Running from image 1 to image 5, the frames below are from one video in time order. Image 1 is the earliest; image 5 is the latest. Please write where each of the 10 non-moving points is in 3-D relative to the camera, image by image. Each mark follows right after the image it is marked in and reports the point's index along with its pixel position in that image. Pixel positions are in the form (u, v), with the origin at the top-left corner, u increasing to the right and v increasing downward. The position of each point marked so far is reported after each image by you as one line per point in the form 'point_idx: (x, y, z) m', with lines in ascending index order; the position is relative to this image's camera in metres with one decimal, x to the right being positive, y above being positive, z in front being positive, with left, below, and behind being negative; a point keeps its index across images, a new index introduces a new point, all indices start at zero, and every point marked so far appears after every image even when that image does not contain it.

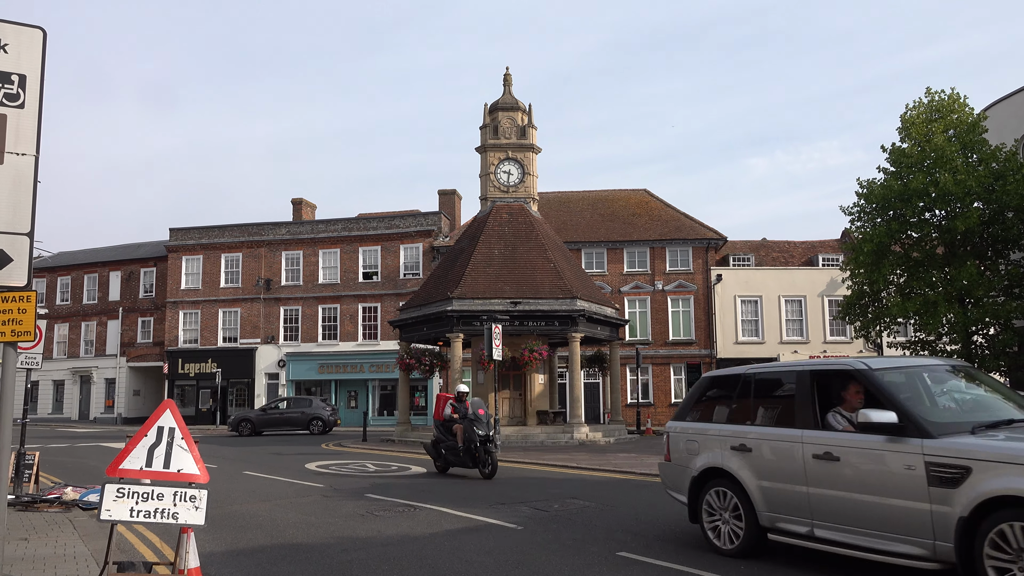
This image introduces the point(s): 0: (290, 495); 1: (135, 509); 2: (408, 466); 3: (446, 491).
0: (-4.1, -3.8, +14.9) m
1: (-3.6, -2.1, +7.8) m
2: (-2.5, -4.3, +19.5) m
3: (-1.1, -3.6, +14.5) m
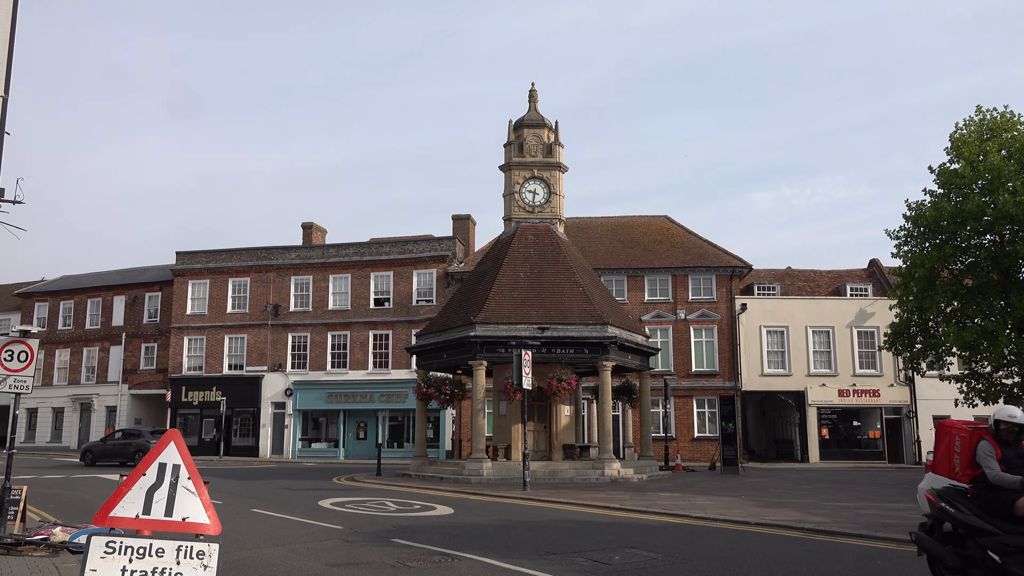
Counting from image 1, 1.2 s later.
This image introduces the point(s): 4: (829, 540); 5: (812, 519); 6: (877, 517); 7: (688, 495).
0: (-3.3, -4.1, +13.1) m
1: (-2.9, -2.1, +6.2) m
2: (-1.7, -4.7, +17.8) m
3: (-0.4, -3.9, +12.8) m
4: (+4.9, -3.9, +12.4) m
5: (+5.3, -4.1, +14.2) m
6: (+6.7, -4.2, +14.9) m
7: (+4.3, -5.0, +19.7) m
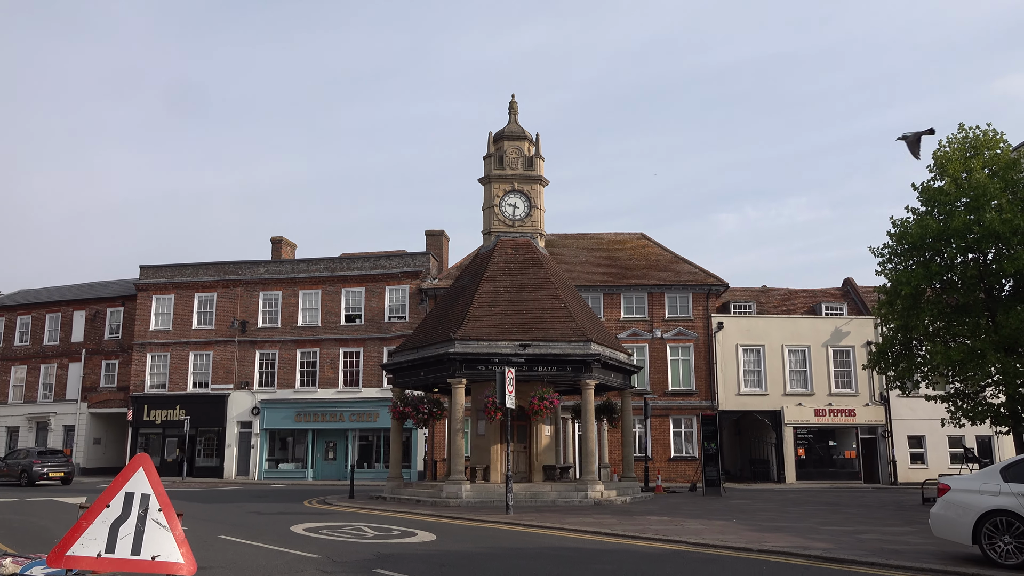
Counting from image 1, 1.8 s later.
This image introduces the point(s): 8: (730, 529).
0: (-3.5, -4.2, +12.2) m
1: (-2.8, -2.1, +5.3) m
2: (-2.0, -5.0, +16.8) m
3: (-0.5, -4.1, +11.9) m
4: (+4.7, -4.1, +11.7) m
5: (+5.1, -4.3, +13.6) m
6: (+6.5, -4.5, +14.4) m
7: (+3.9, -5.4, +19.0) m
8: (+4.4, -4.9, +16.5) m
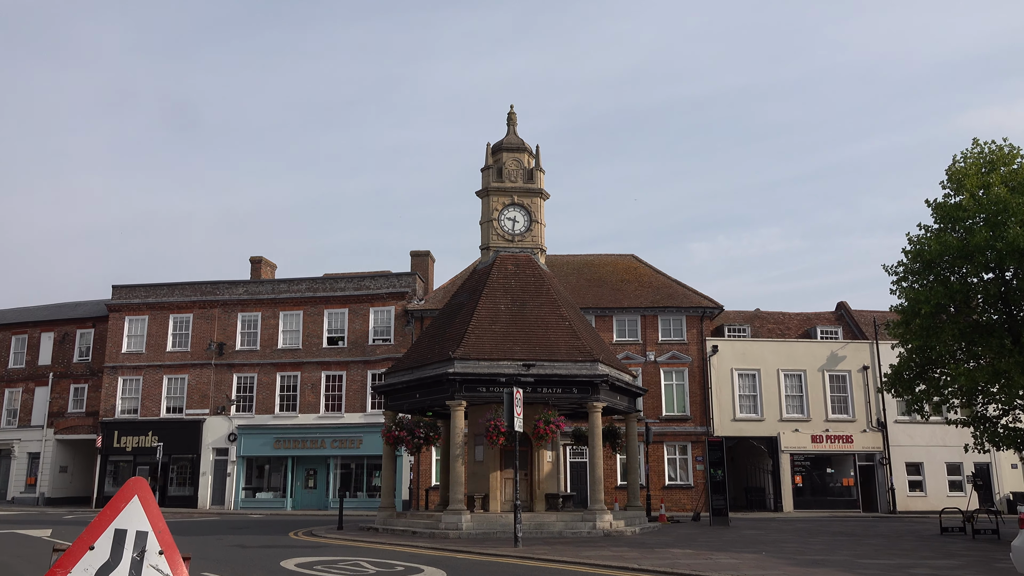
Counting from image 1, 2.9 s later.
0: (-3.1, -4.3, +10.6) m
1: (-2.1, -2.0, +3.8) m
2: (-1.7, -5.2, +15.3) m
3: (-0.1, -4.1, +10.4) m
4: (+5.2, -4.1, +10.4) m
5: (+5.5, -4.4, +12.3) m
6: (+6.9, -4.7, +13.1) m
7: (+4.1, -5.7, +17.6) m
8: (+4.7, -5.1, +15.1) m
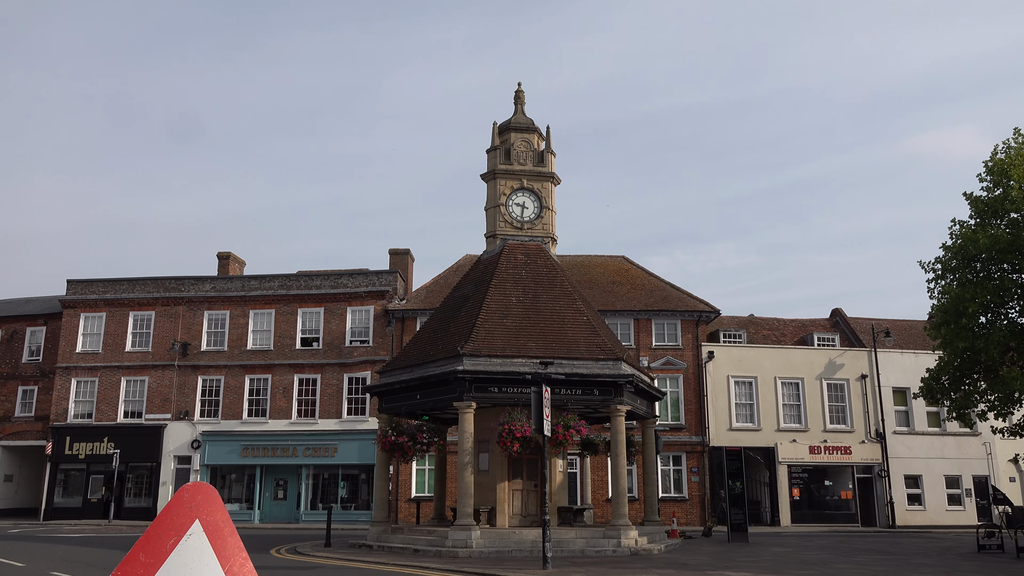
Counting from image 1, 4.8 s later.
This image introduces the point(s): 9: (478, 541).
0: (-2.1, -3.8, +8.1) m
1: (-0.9, -1.4, +1.3) m
2: (-1.1, -4.8, +12.8) m
3: (+0.8, -3.7, +8.1) m
4: (+6.1, -3.8, +8.3) m
5: (+6.3, -4.1, +10.1) m
6: (+7.6, -4.4, +11.0) m
7: (+4.6, -5.4, +15.4) m
8: (+5.4, -4.8, +13.0) m
9: (-0.8, -5.9, +18.8) m
